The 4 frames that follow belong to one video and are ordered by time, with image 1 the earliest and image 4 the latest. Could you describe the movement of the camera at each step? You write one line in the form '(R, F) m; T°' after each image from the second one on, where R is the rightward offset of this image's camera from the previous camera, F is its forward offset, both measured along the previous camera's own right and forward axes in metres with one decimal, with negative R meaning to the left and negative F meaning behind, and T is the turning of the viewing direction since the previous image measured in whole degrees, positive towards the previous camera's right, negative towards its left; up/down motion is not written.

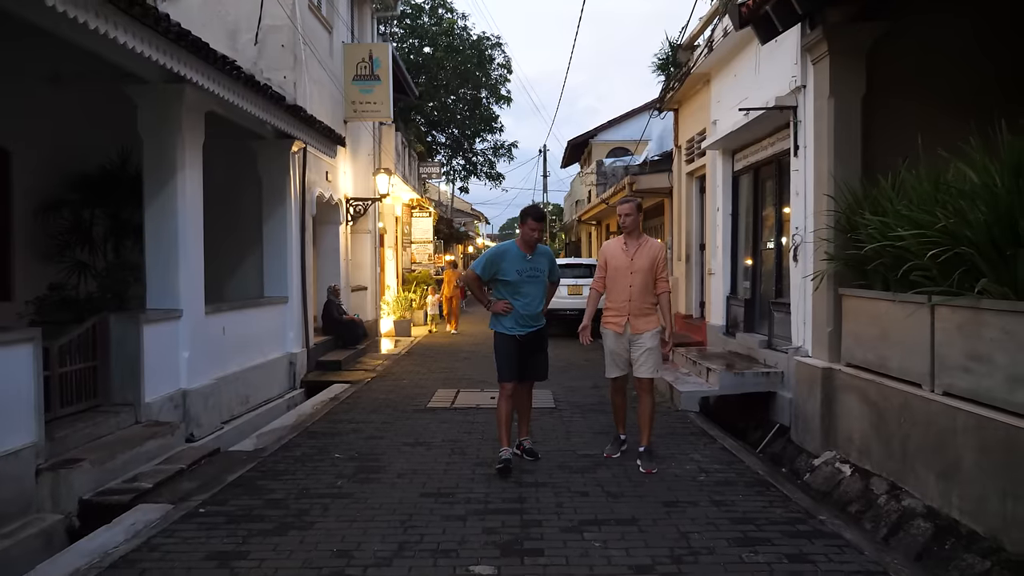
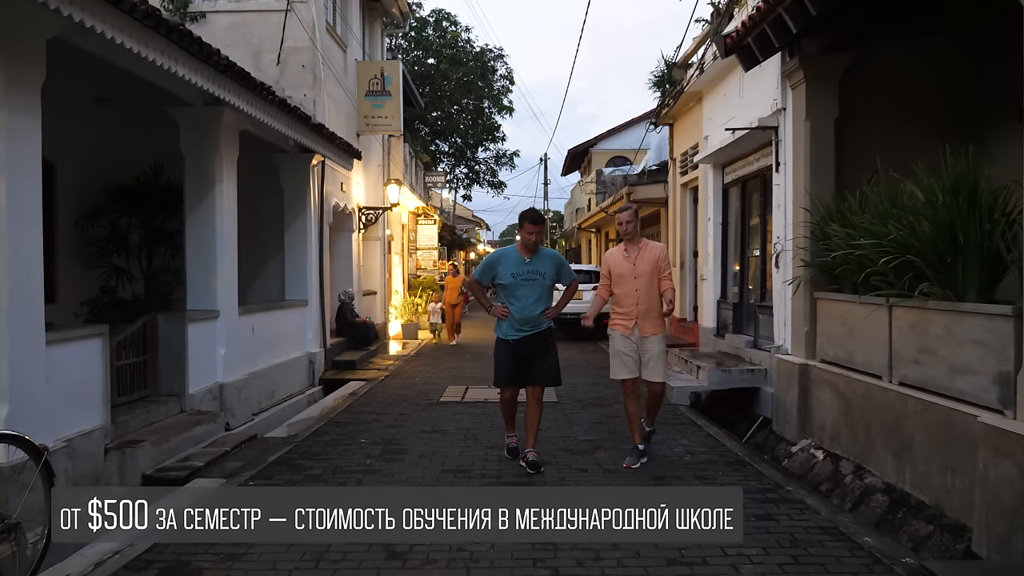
(-0.1, -0.7) m; 0°
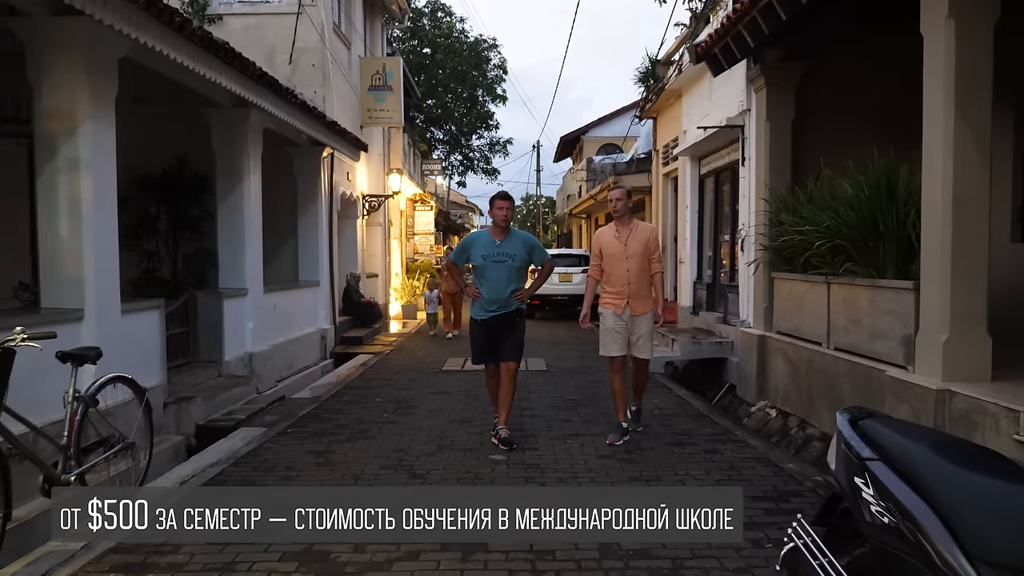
(0.0, -1.0) m; +1°
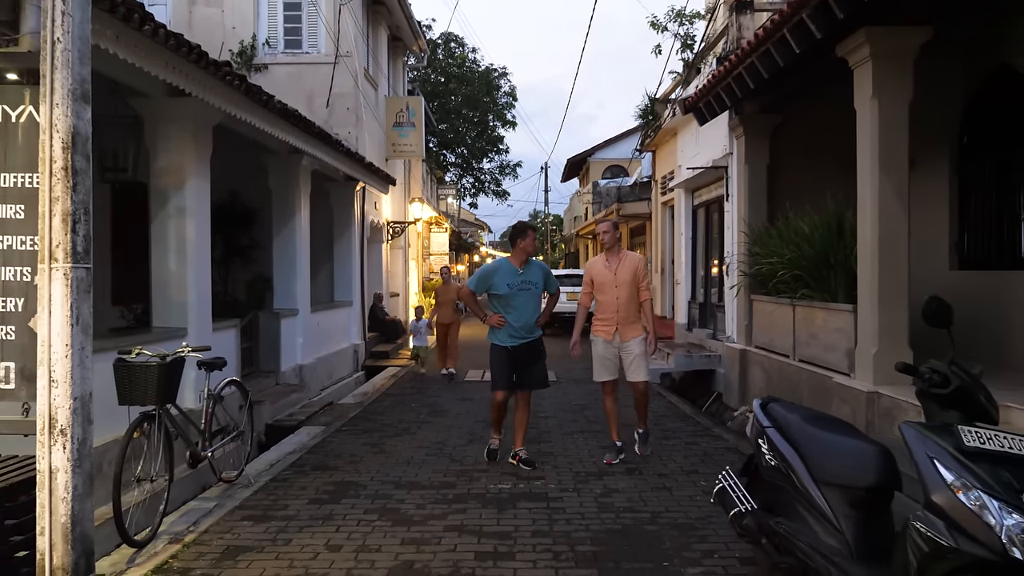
(-0.1, -1.3) m; -1°
